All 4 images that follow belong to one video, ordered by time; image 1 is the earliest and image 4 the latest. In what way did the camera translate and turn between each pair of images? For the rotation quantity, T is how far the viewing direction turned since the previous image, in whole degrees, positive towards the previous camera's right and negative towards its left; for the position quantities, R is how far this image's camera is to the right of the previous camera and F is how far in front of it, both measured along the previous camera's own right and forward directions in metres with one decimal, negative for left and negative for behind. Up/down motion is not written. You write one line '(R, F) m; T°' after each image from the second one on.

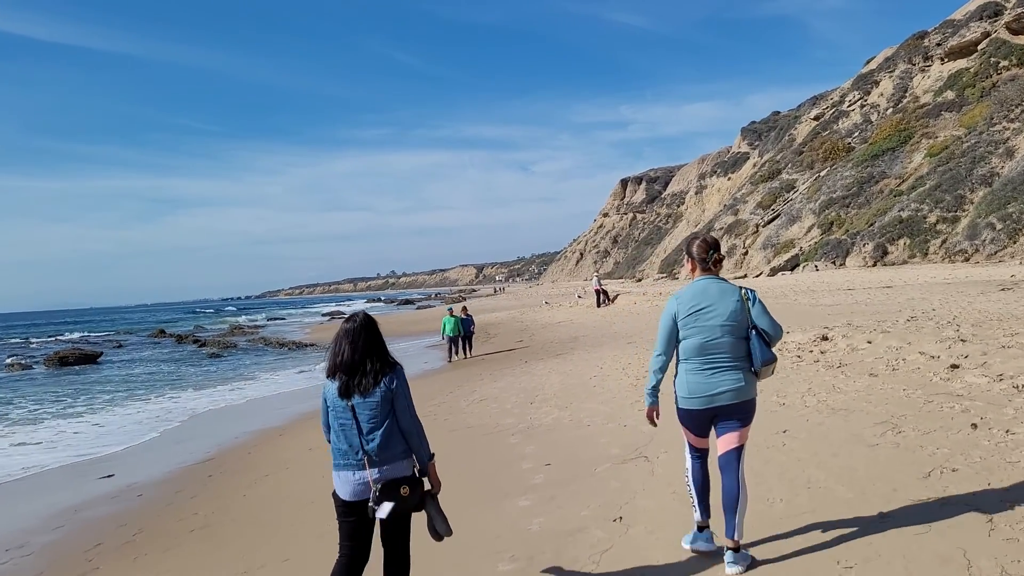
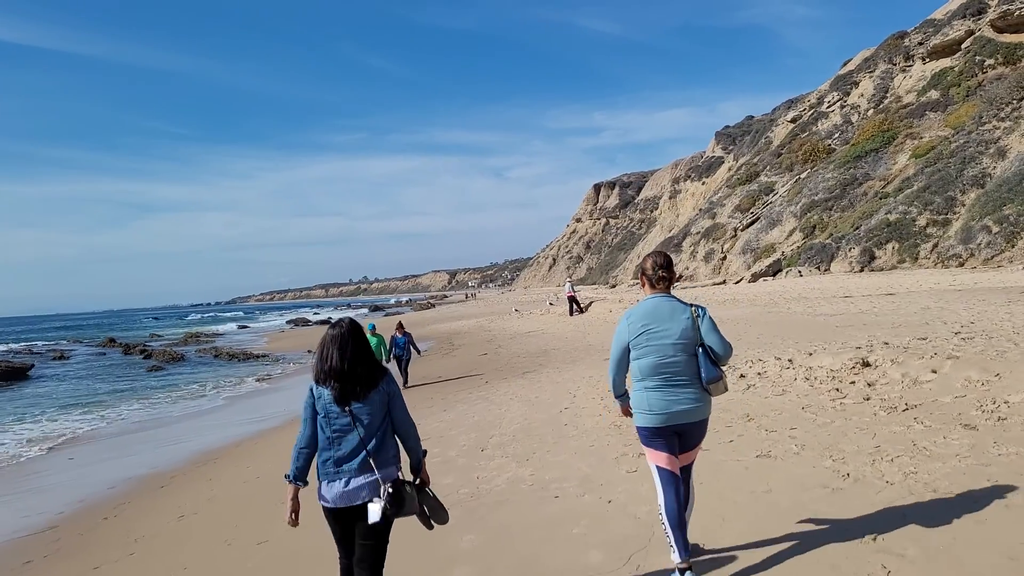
(+0.3, +1.9) m; +2°
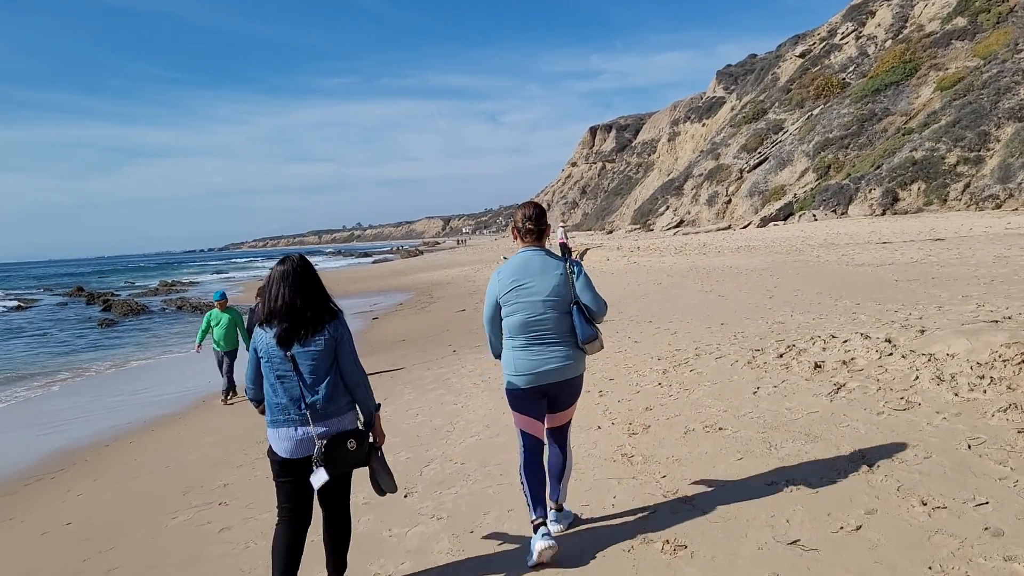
(+0.3, +2.4) m; +1°
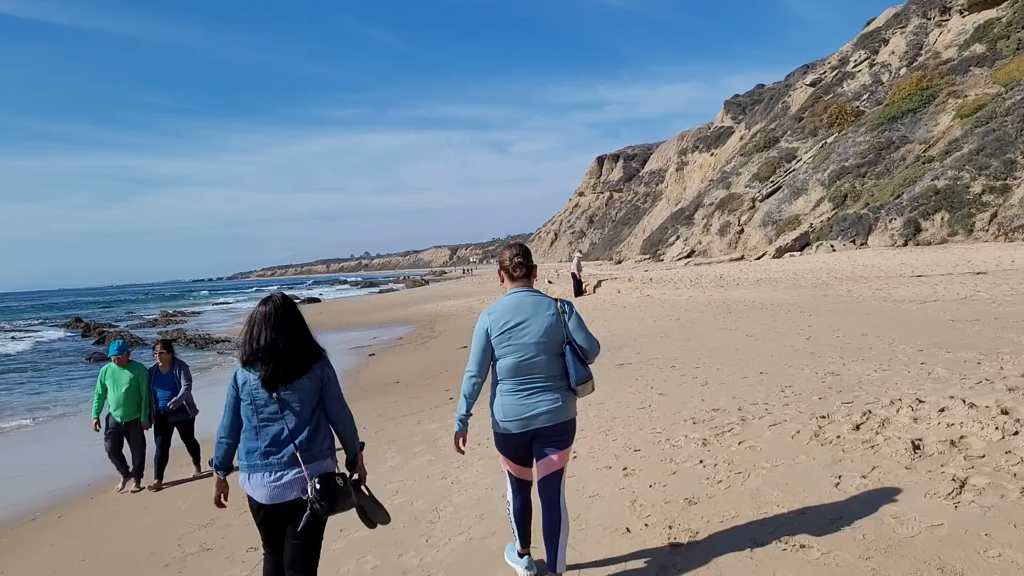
(0.0, +1.0) m; -1°
